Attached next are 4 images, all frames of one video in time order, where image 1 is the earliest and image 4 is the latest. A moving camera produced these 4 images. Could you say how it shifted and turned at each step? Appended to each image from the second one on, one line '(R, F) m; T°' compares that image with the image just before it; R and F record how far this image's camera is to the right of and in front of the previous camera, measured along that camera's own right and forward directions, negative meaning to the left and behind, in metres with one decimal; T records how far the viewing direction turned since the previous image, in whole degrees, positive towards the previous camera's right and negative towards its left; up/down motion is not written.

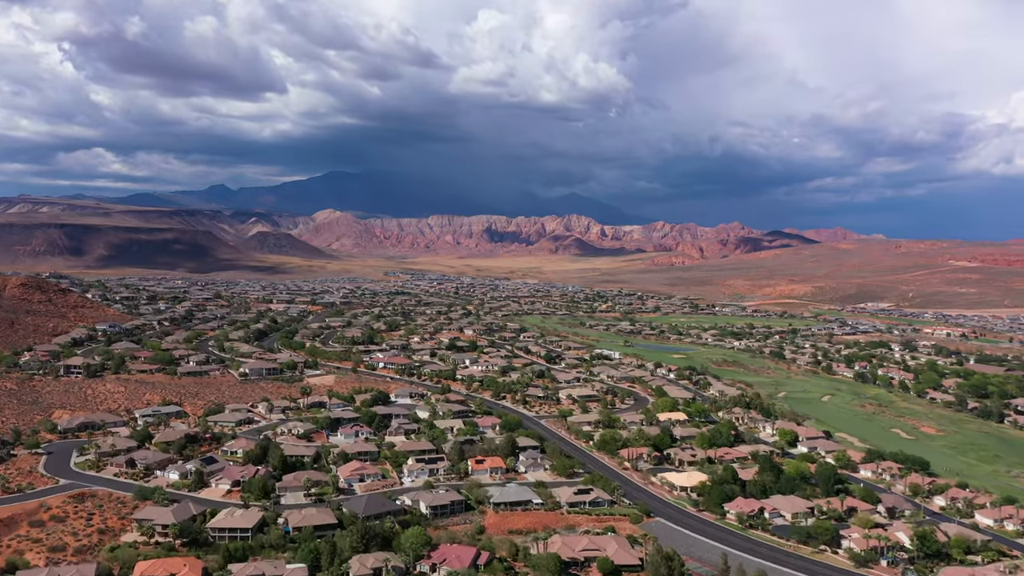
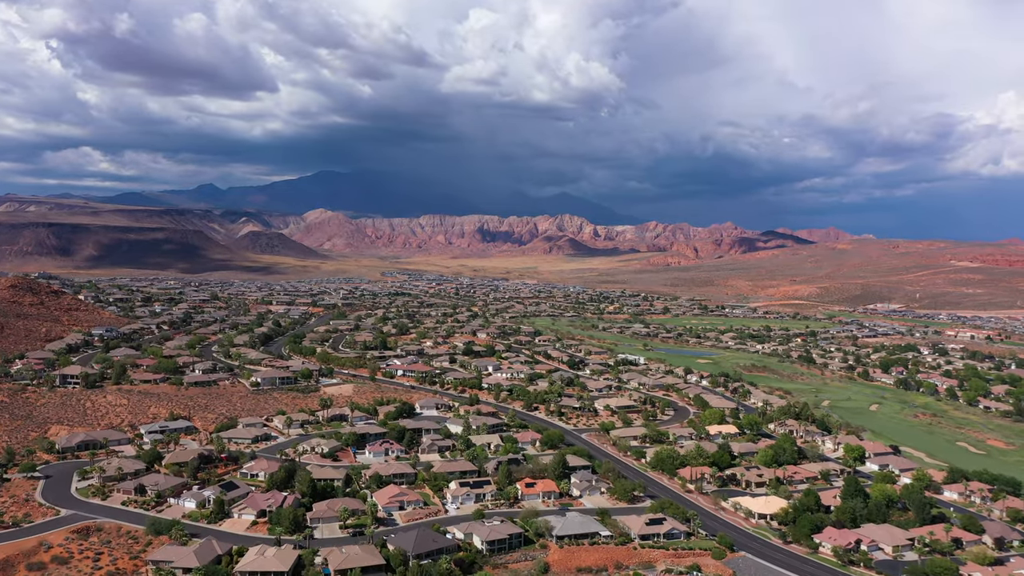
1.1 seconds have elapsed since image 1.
(-3.4, +5.1) m; +1°
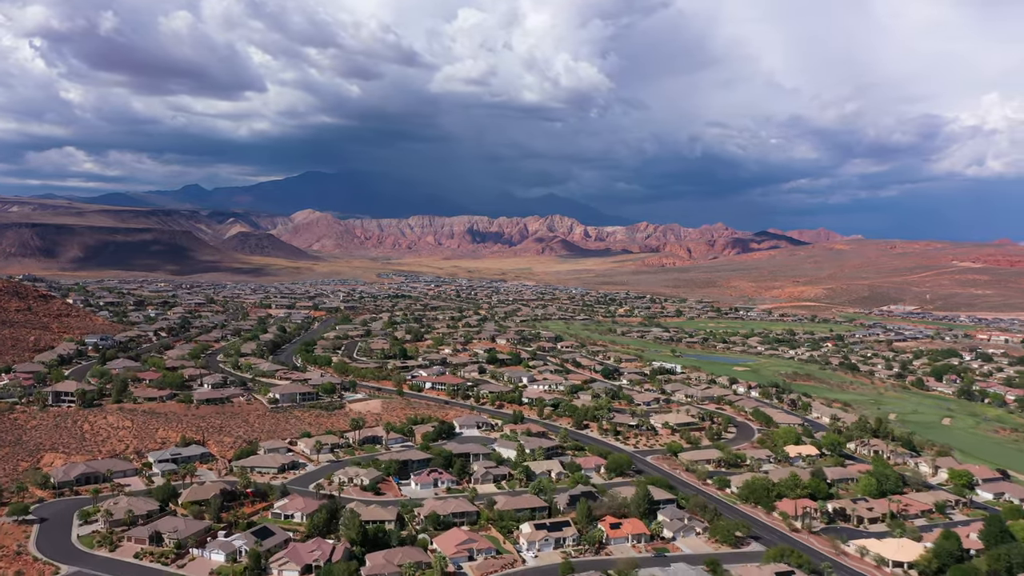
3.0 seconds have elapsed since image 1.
(-4.3, +6.8) m; +1°
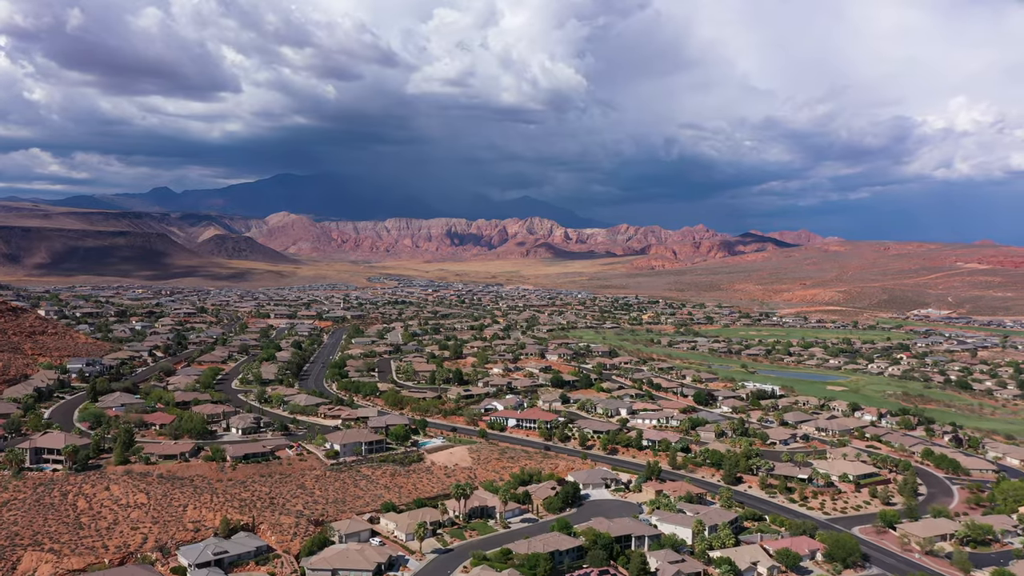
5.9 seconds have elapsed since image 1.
(-8.4, +14.3) m; +2°
